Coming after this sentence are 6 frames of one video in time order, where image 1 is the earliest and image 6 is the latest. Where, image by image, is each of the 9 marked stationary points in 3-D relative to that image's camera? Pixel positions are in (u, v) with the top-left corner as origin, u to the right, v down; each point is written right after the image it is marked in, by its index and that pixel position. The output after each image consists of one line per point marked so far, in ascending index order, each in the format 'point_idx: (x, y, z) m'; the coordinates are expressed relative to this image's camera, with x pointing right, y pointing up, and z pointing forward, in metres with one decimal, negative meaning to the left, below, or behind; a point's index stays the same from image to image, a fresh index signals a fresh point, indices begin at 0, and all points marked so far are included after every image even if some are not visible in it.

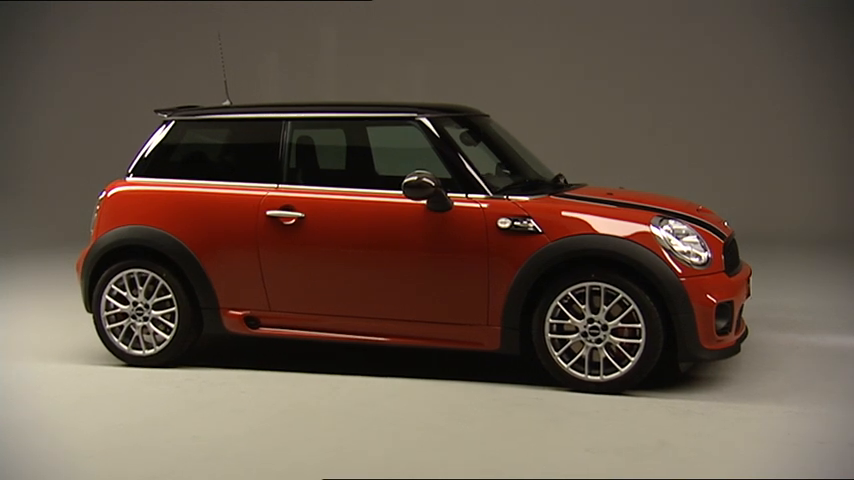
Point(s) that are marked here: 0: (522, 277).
0: (+0.4, -0.2, +3.9) m
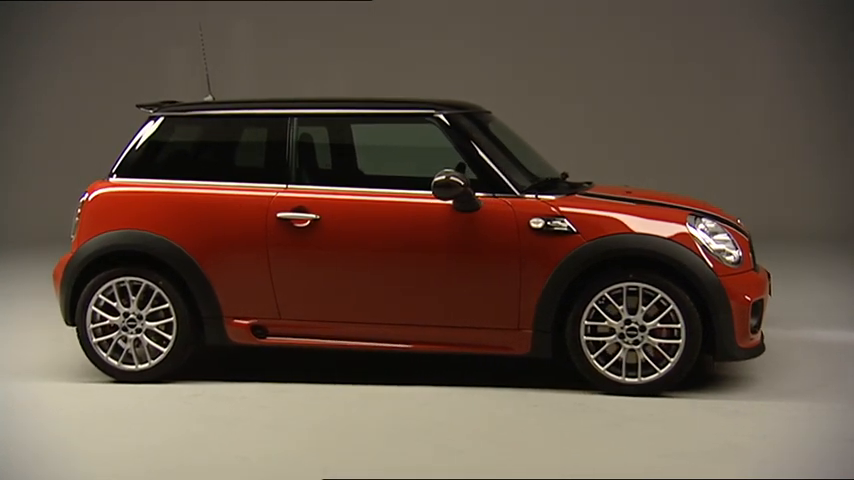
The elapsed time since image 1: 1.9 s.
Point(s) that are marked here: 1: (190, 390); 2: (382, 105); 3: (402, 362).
0: (+0.5, -0.2, +3.8) m
1: (-1.0, -0.7, +4.0) m
2: (-0.2, +0.6, +4.1) m
3: (-0.1, -0.6, +4.3) m
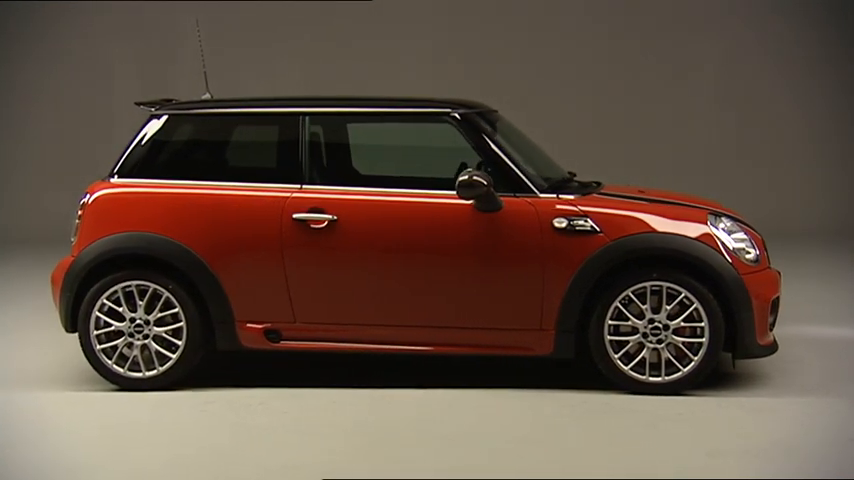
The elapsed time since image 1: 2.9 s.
0: (+0.6, -0.2, +3.8) m
1: (-1.0, -0.7, +3.9) m
2: (-0.1, +0.6, +4.0) m
3: (0.0, -0.6, +4.3) m
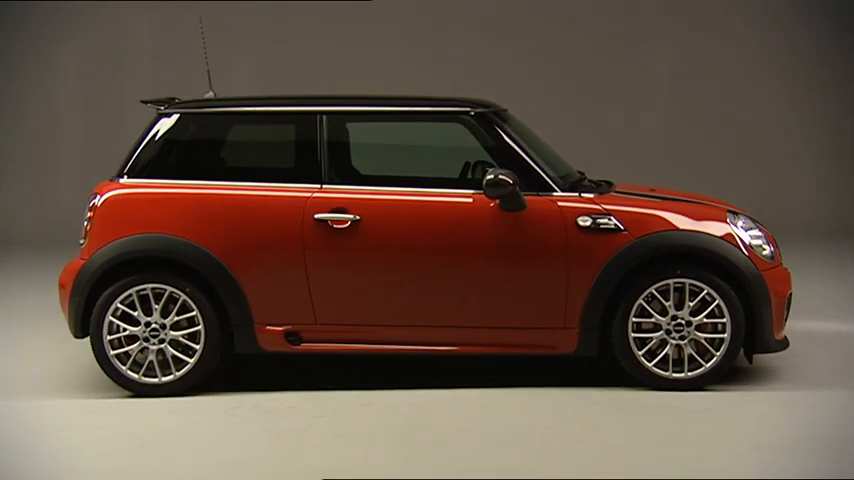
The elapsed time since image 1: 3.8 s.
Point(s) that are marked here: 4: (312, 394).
0: (+0.7, -0.1, +3.8) m
1: (-0.9, -0.7, +3.8) m
2: (0.0, +0.6, +4.0) m
3: (0.0, -0.6, +4.3) m
4: (-0.5, -0.6, +3.8) m
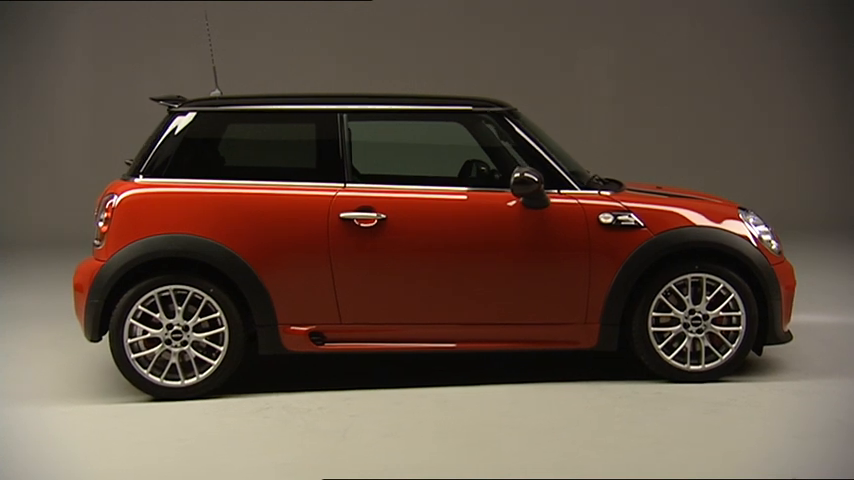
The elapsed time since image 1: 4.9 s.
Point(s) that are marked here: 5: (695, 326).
0: (+0.8, -0.1, +3.9) m
1: (-0.7, -0.7, +3.7) m
2: (0.0, +0.6, +4.0) m
3: (+0.1, -0.6, +4.3) m
4: (-0.4, -0.6, +3.8) m
5: (+1.1, -0.4, +3.9) m
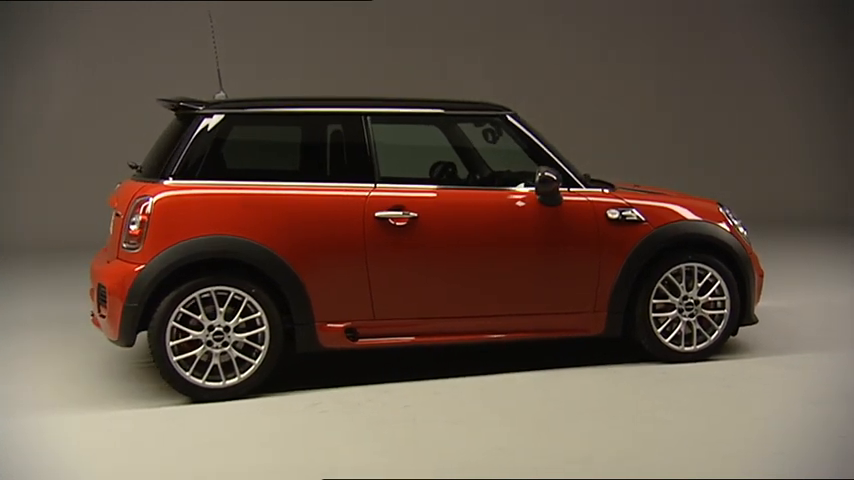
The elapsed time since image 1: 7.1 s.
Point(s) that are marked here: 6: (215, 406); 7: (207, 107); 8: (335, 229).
0: (+0.9, -0.1, +4.2) m
1: (-0.6, -0.7, +3.8) m
2: (+0.1, +0.6, +4.2) m
3: (+0.1, -0.6, +4.5) m
4: (-0.2, -0.6, +3.9) m
5: (+1.2, -0.3, +4.3) m
6: (-0.9, -0.7, +3.7) m
7: (-1.0, +0.6, +4.0) m
8: (-0.4, +0.1, +3.9) m
